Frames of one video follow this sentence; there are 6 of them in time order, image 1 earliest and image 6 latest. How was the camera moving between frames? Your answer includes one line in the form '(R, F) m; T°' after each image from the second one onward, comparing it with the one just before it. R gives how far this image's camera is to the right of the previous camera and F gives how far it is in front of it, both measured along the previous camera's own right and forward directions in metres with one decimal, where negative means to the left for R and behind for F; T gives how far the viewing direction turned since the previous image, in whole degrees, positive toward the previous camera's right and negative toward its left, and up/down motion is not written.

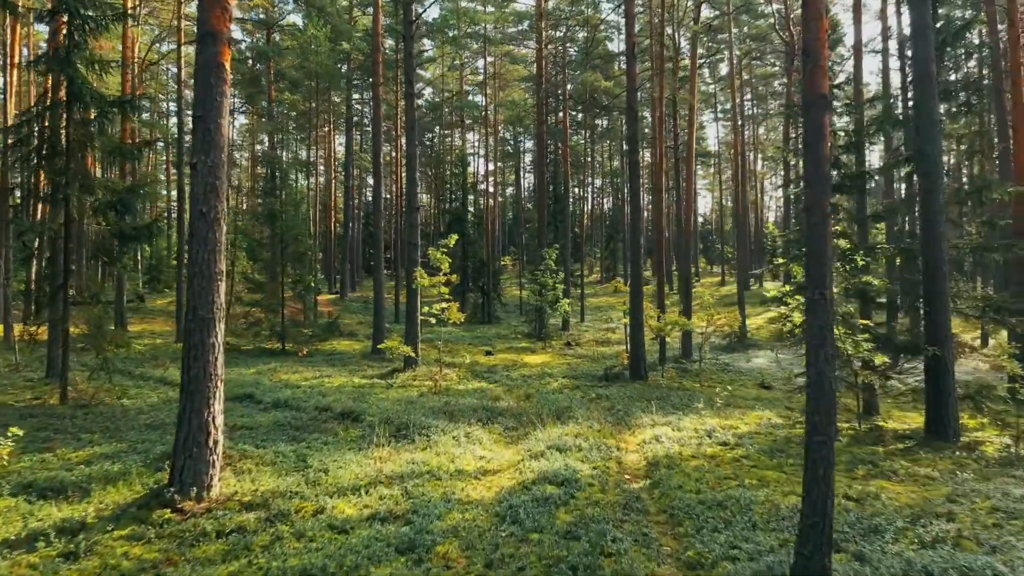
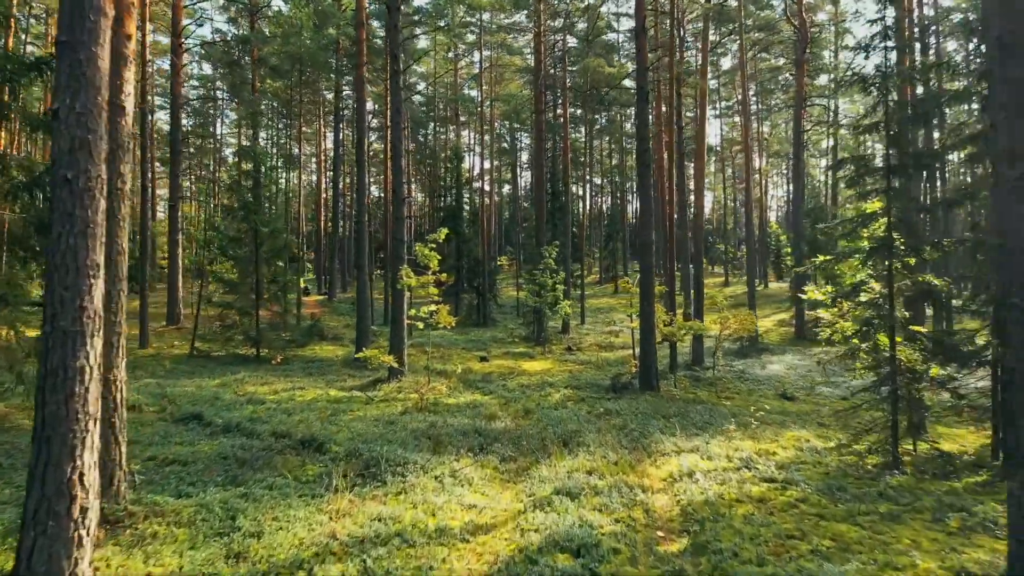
(0.0, +1.5) m; 0°
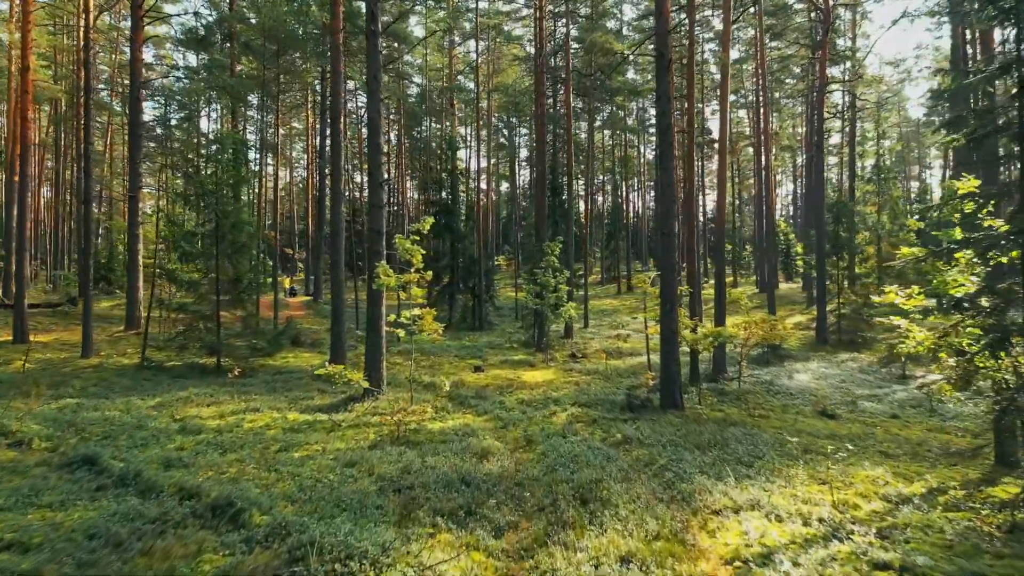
(0.0, +2.0) m; 0°
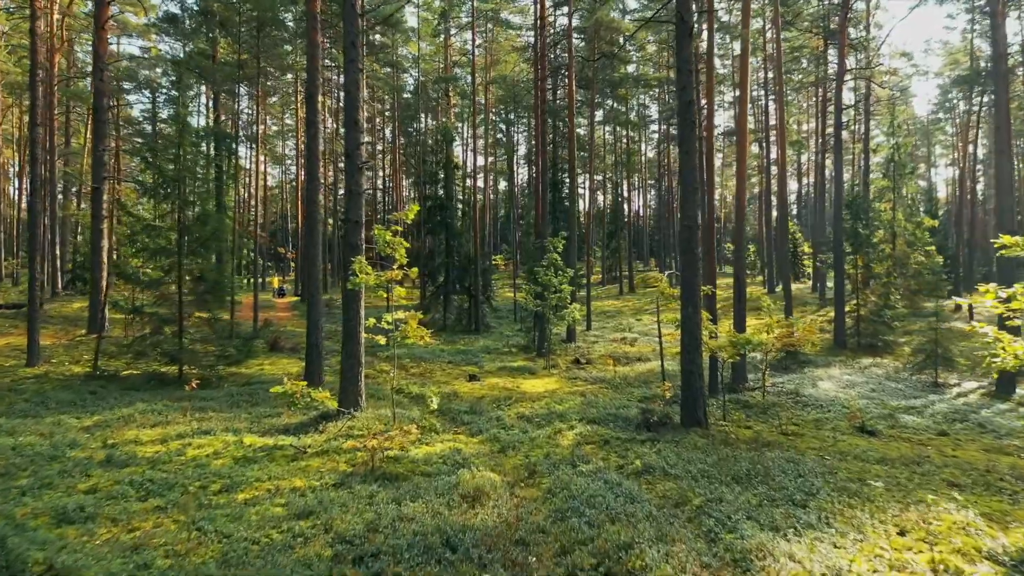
(0.0, +1.4) m; 0°
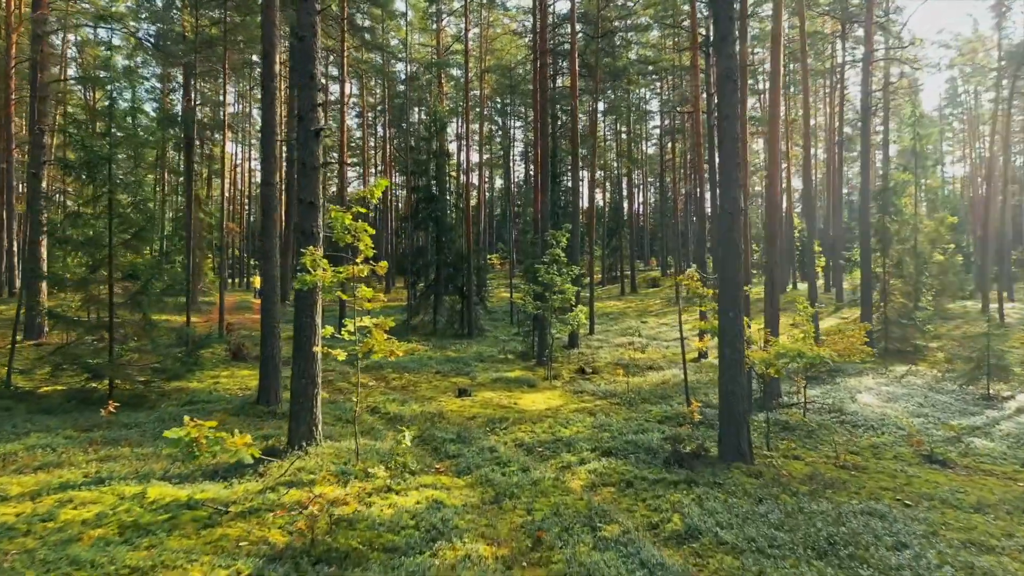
(0.0, +1.9) m; 0°
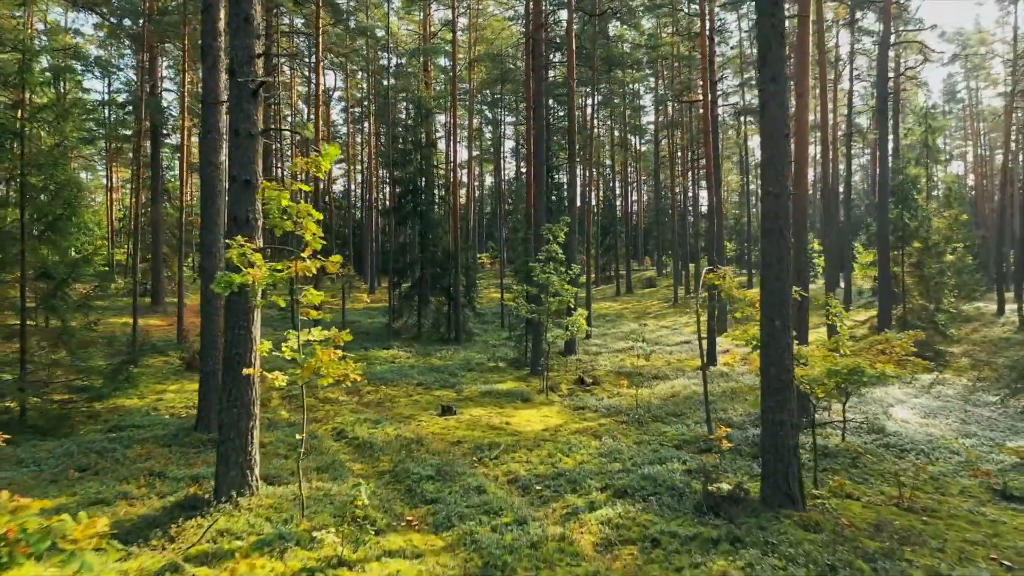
(0.0, +1.6) m; +1°
